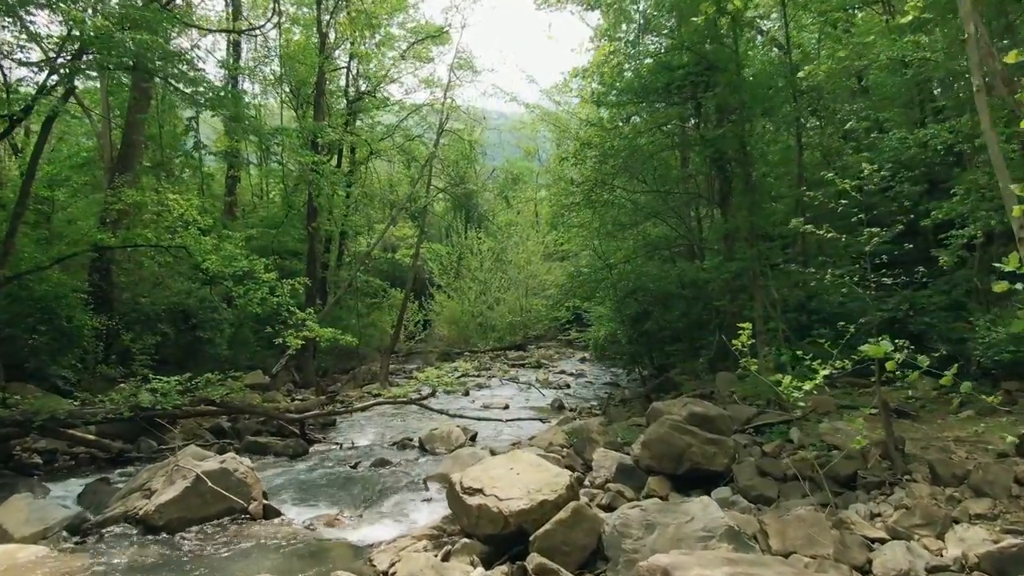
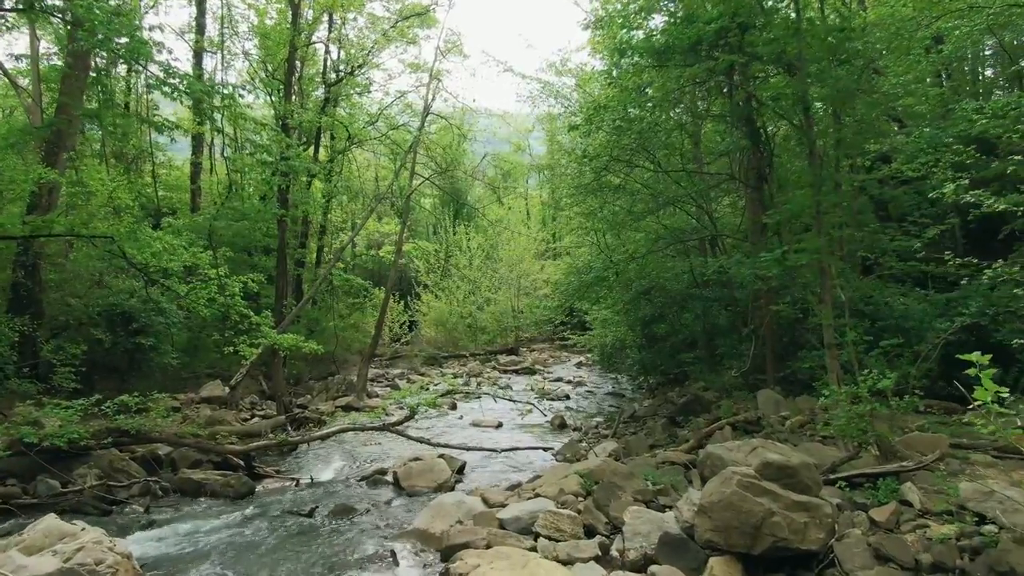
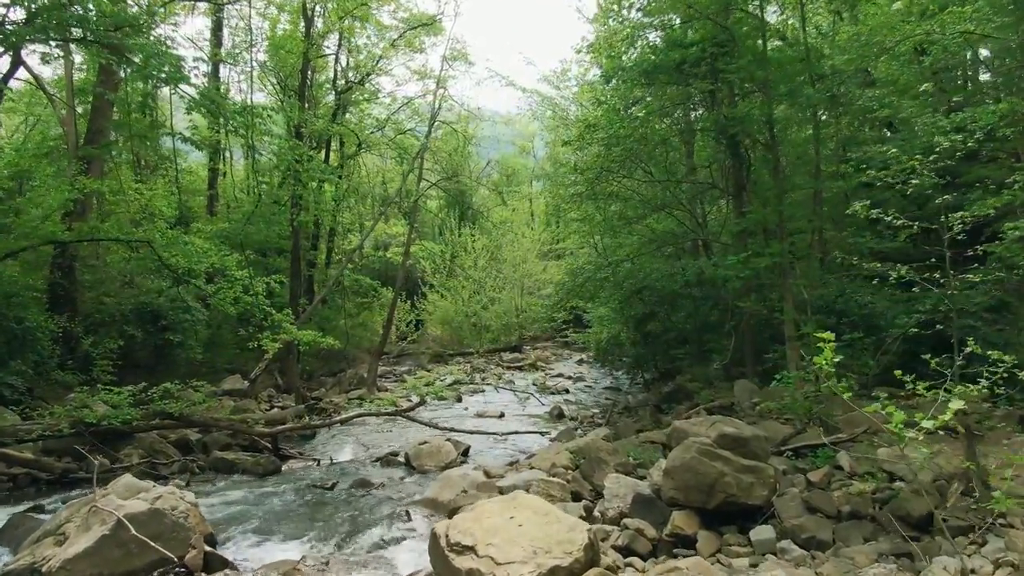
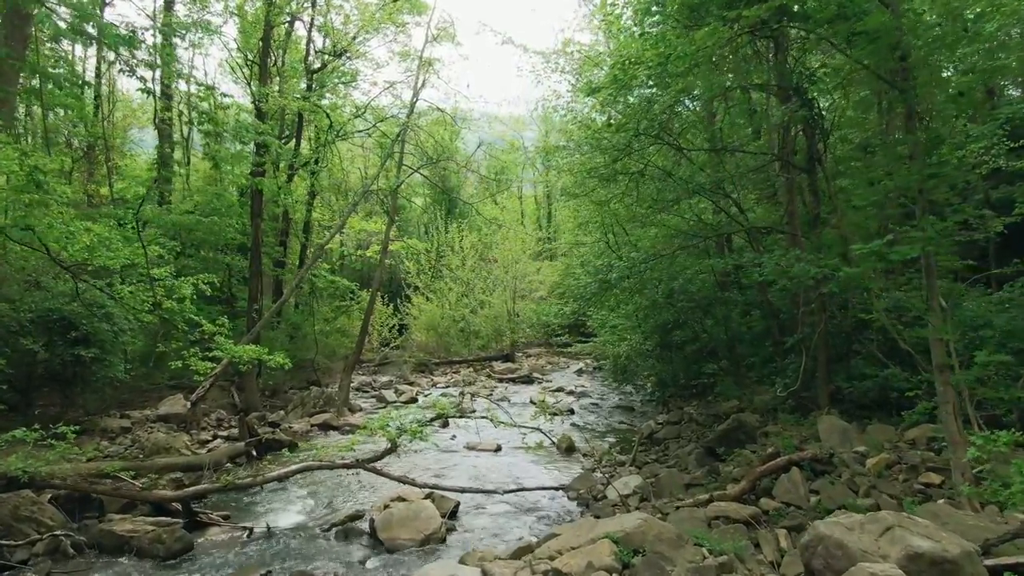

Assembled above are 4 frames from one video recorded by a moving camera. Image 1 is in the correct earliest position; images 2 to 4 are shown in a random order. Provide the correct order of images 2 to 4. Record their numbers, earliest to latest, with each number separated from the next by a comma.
3, 2, 4
